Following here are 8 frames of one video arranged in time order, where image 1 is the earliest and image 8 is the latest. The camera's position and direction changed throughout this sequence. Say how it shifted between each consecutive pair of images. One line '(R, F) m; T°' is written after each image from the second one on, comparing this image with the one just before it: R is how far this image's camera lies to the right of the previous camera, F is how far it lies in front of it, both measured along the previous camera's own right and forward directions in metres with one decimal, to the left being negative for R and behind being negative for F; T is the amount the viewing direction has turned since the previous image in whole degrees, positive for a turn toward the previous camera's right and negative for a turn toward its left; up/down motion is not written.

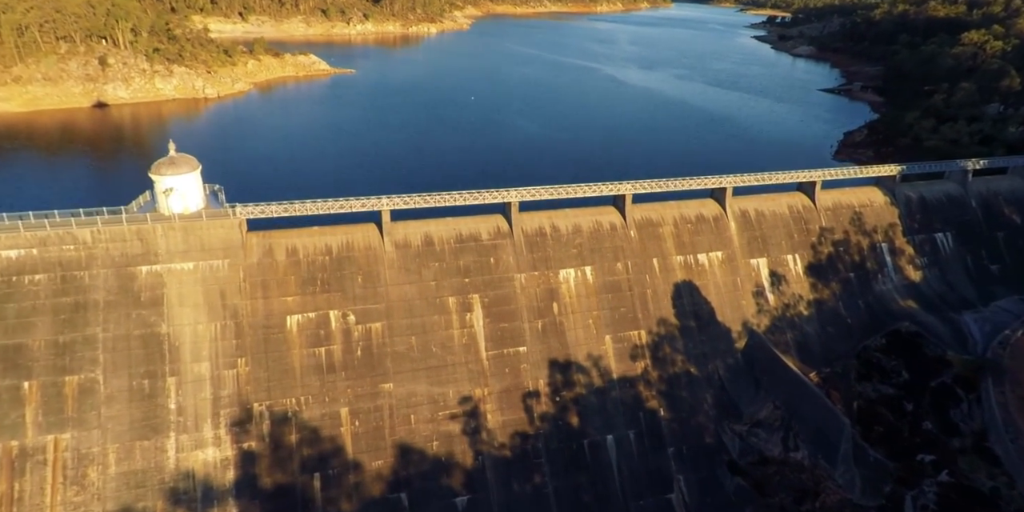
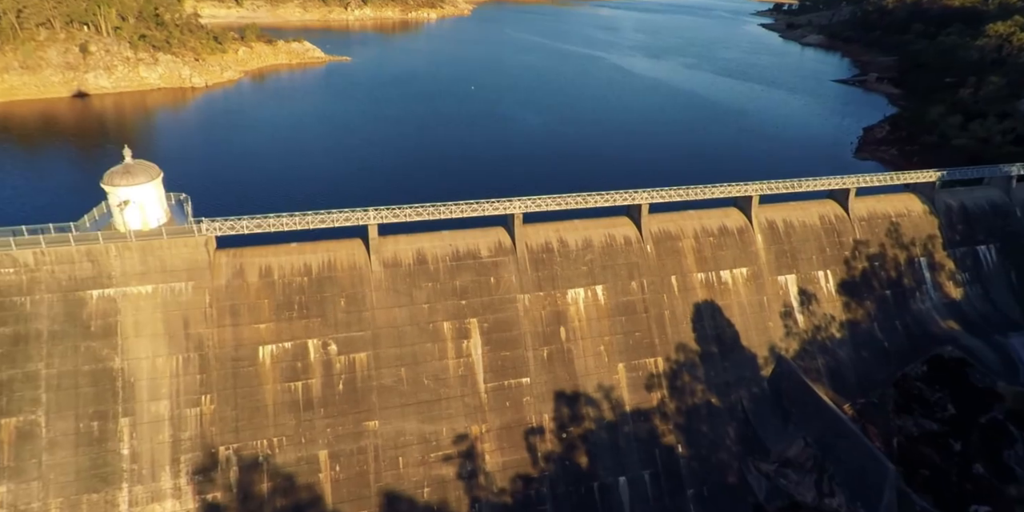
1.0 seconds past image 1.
(-0.1, +3.2) m; 0°
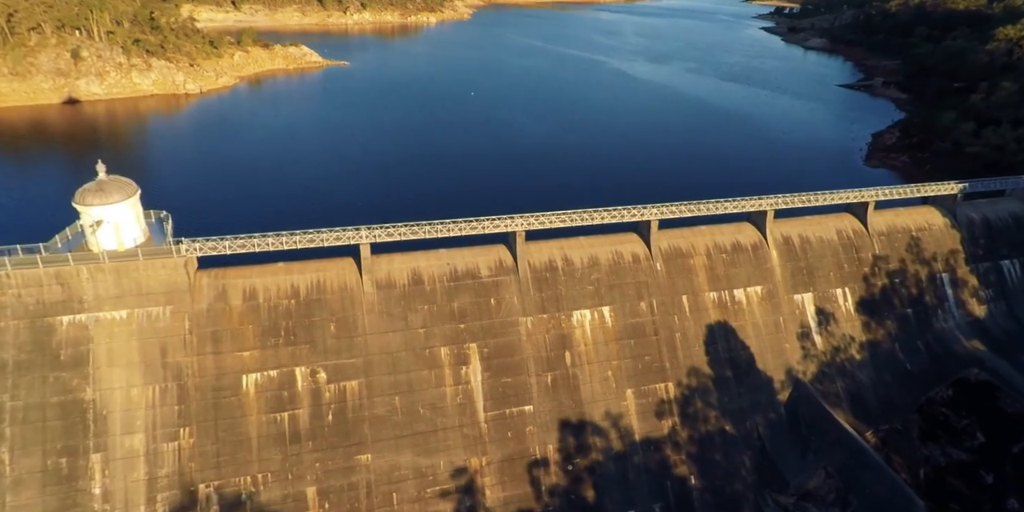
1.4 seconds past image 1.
(-0.1, +1.6) m; 0°
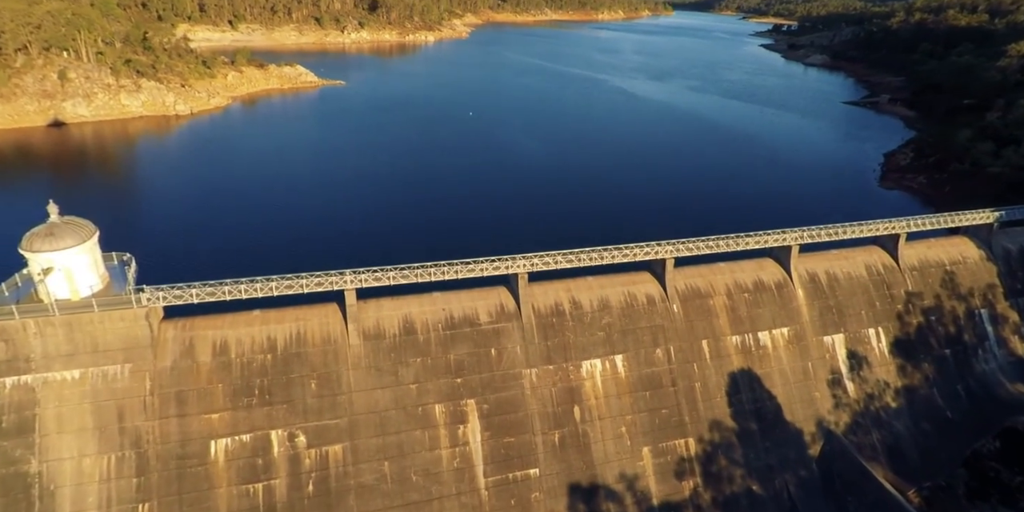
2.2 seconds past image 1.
(-0.1, +2.4) m; 0°
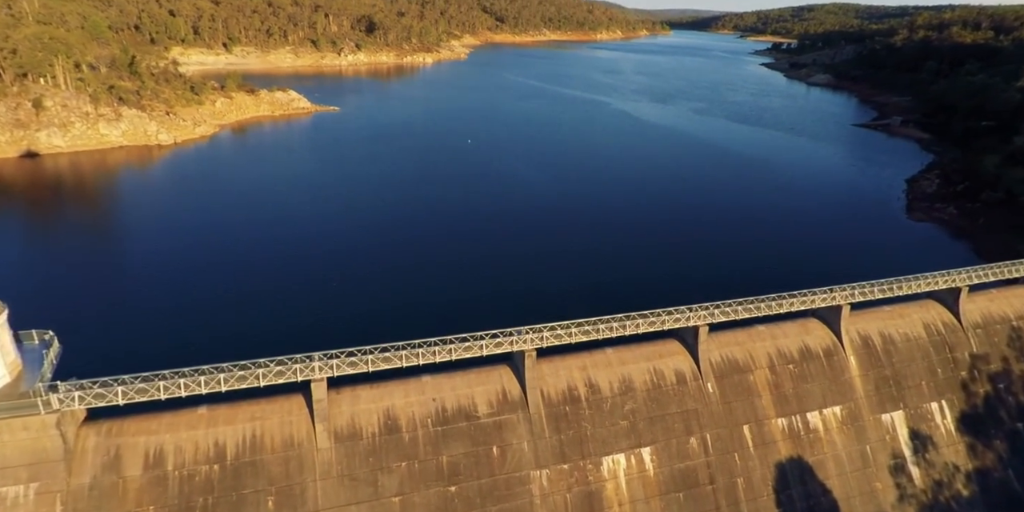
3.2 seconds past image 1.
(-0.1, +3.8) m; 0°
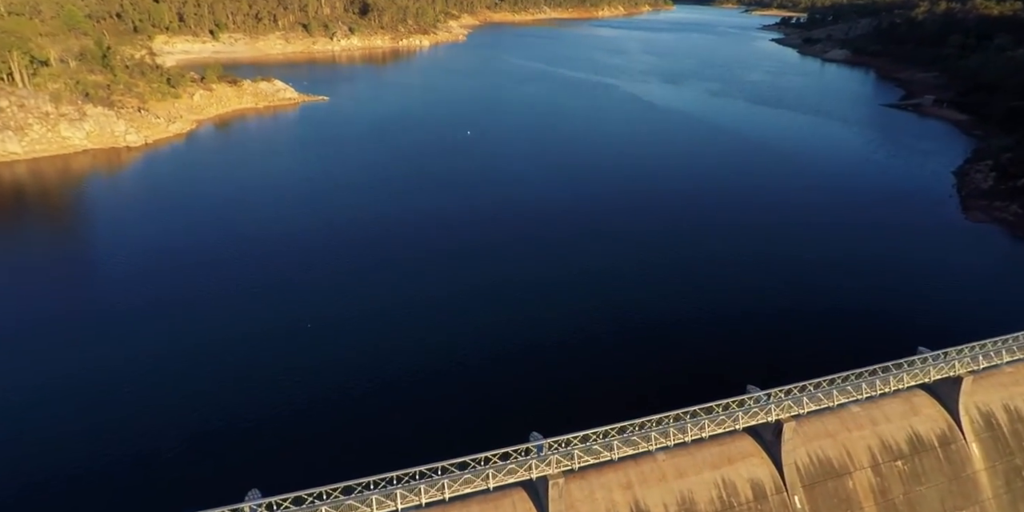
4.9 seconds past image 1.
(-0.2, +5.6) m; 0°
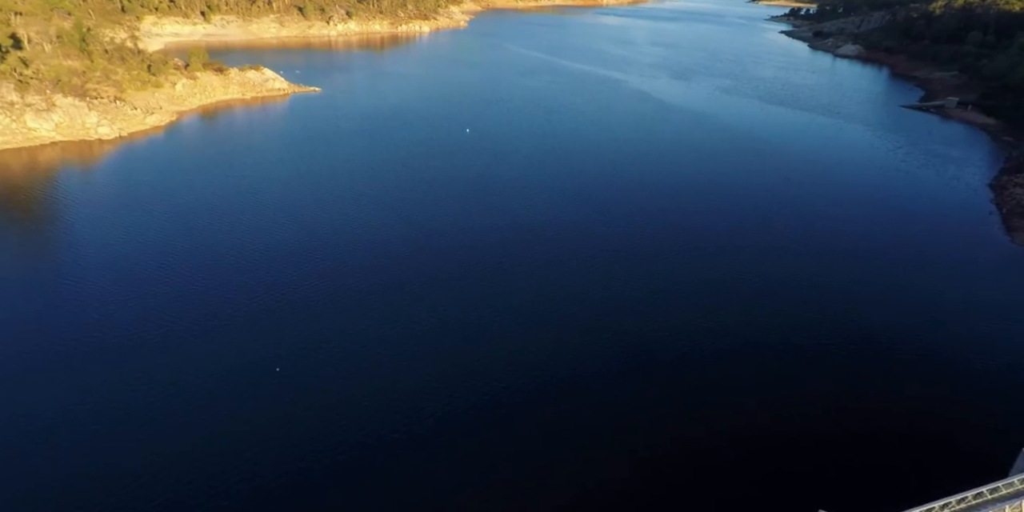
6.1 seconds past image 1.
(-0.2, +3.9) m; 0°
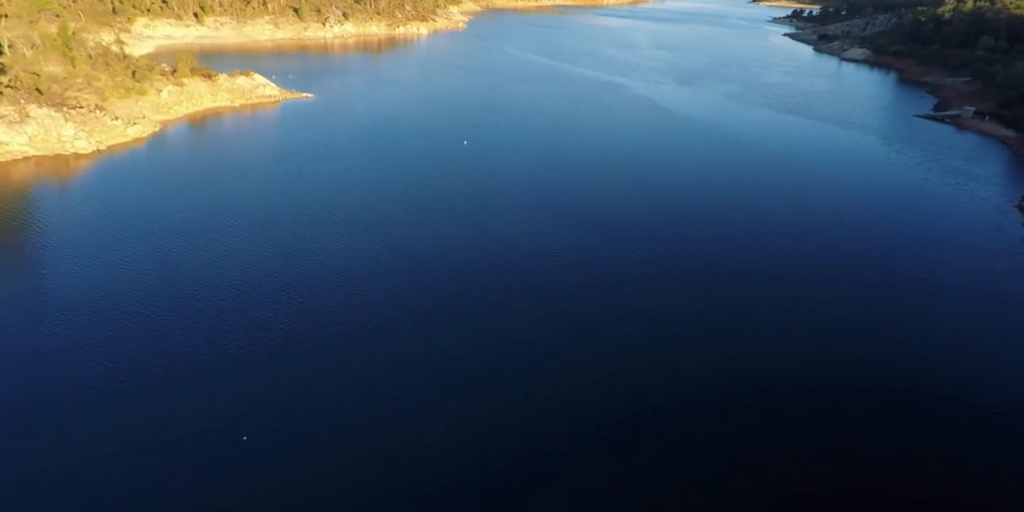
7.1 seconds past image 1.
(-0.1, +2.8) m; 0°
